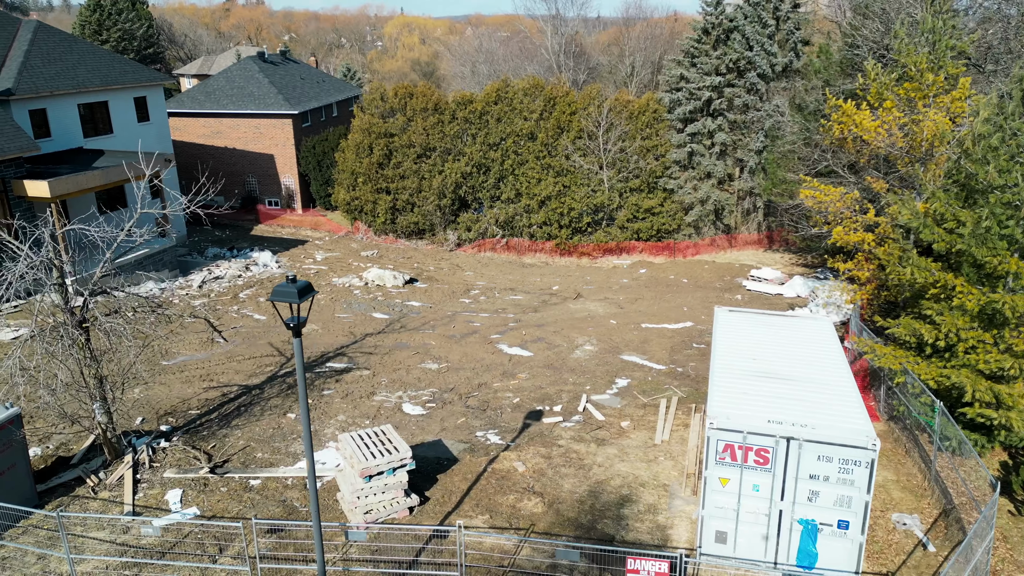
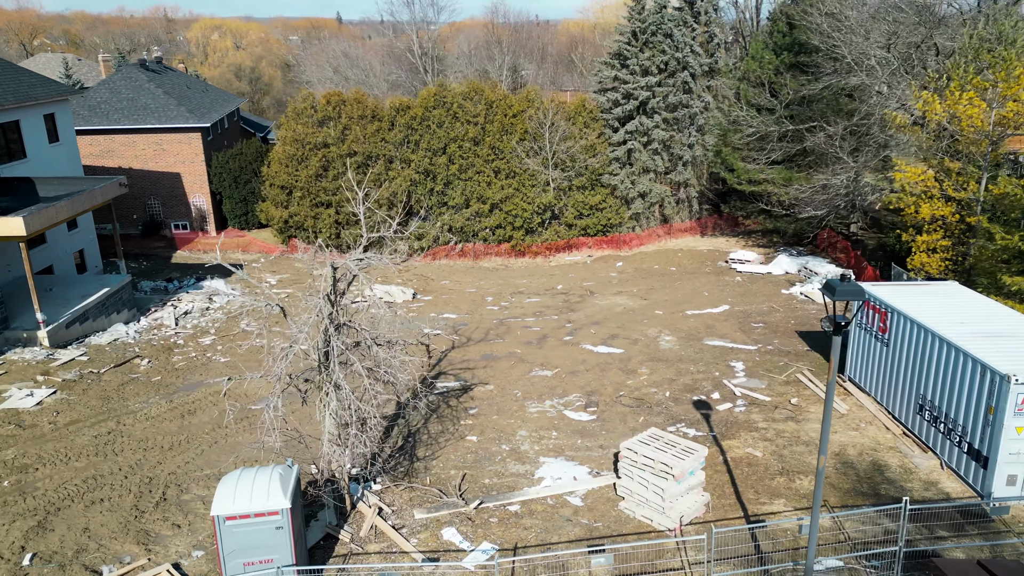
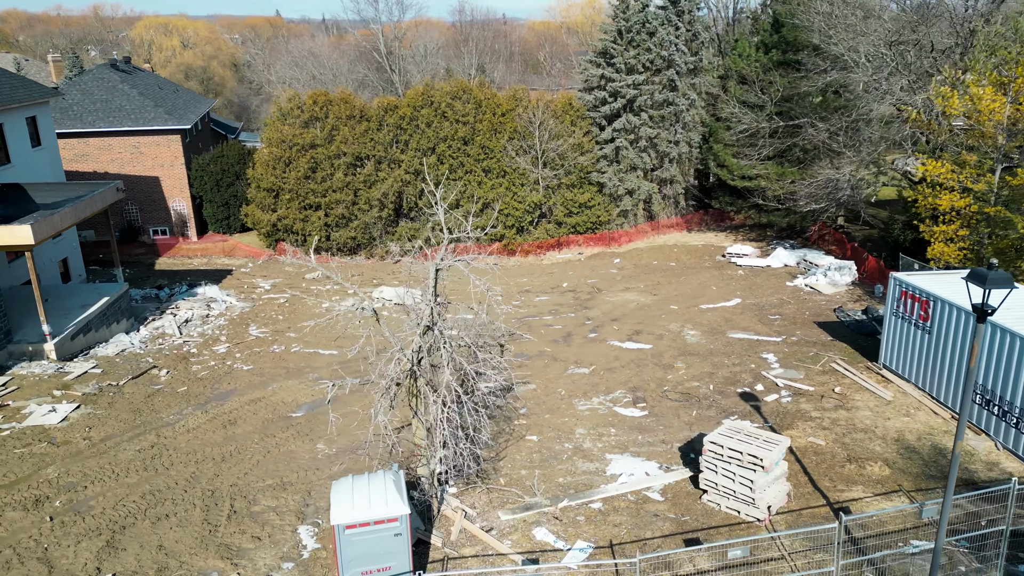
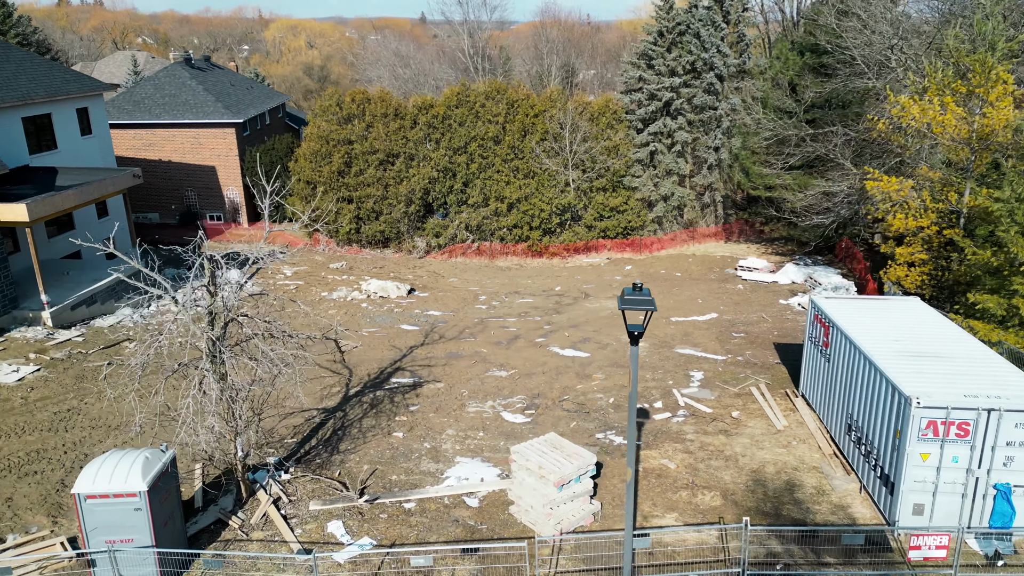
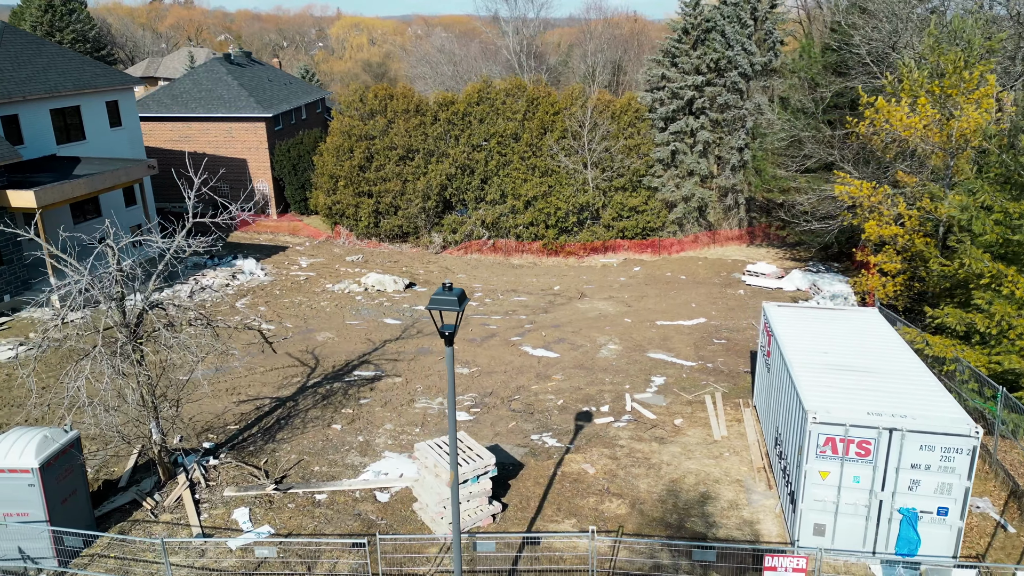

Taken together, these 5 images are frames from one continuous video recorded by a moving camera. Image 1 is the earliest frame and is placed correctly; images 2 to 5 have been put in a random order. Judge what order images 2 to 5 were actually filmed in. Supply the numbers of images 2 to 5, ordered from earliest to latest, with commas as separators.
5, 4, 2, 3
